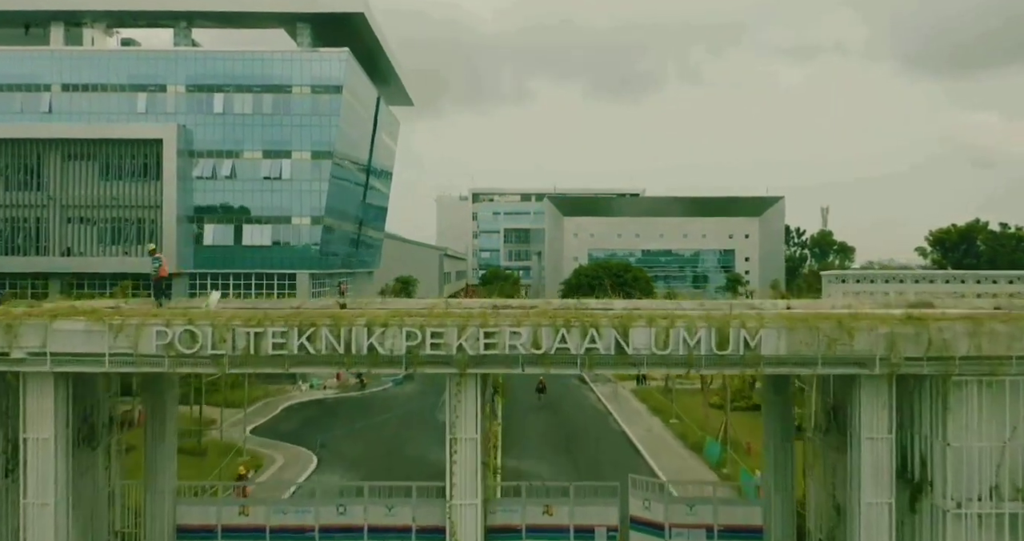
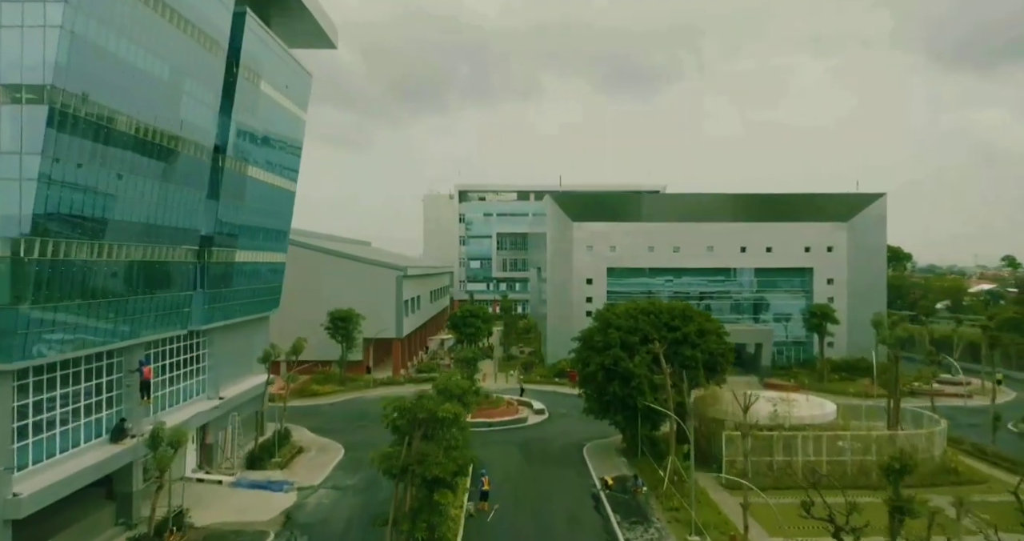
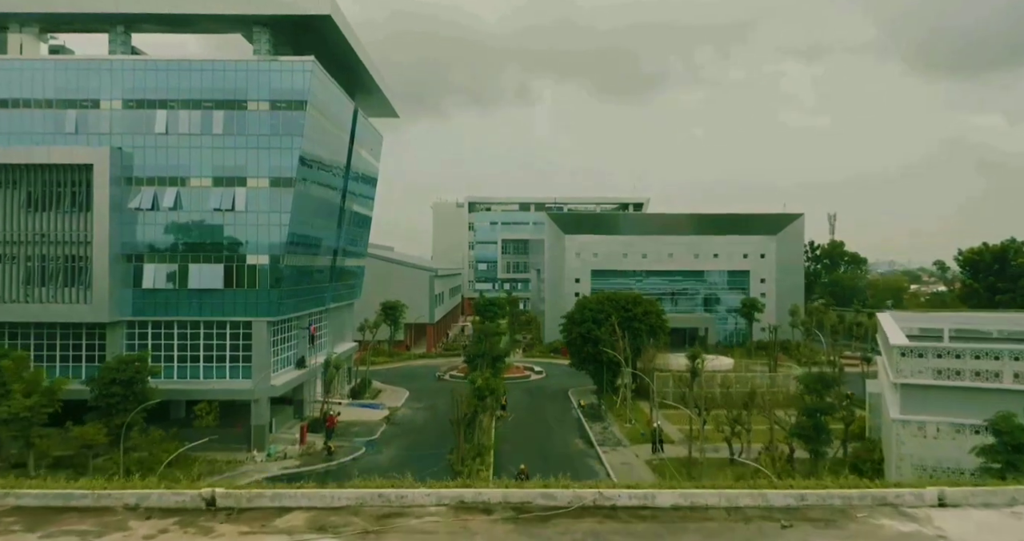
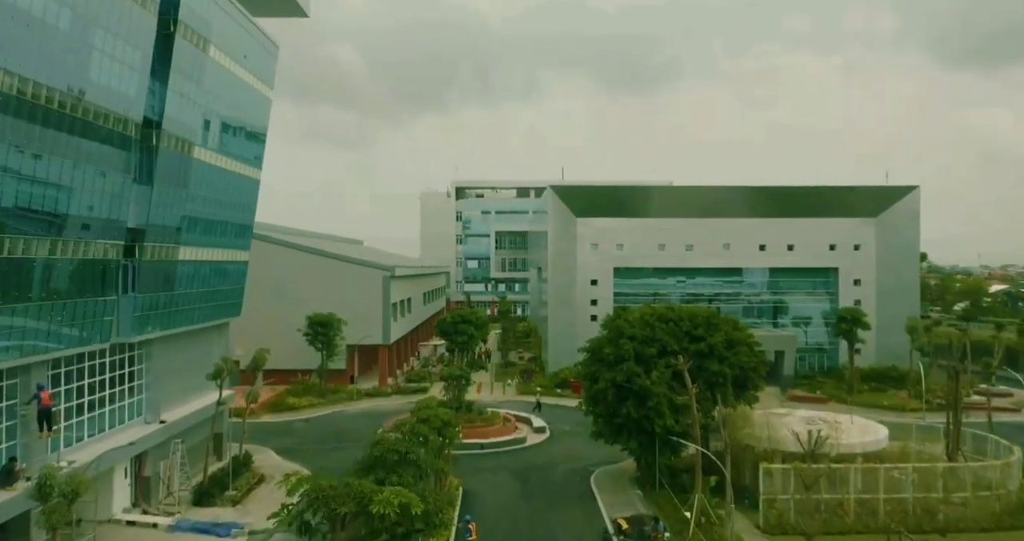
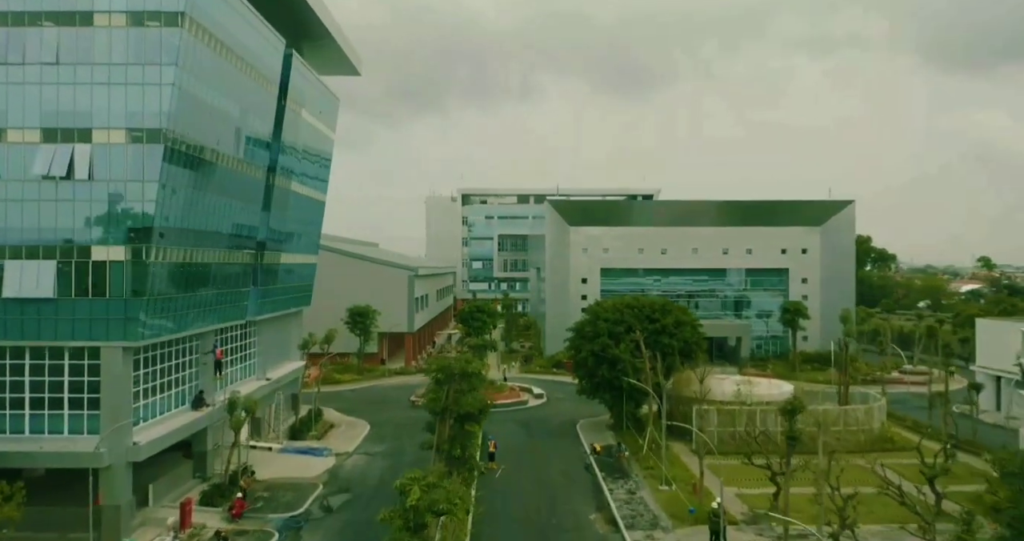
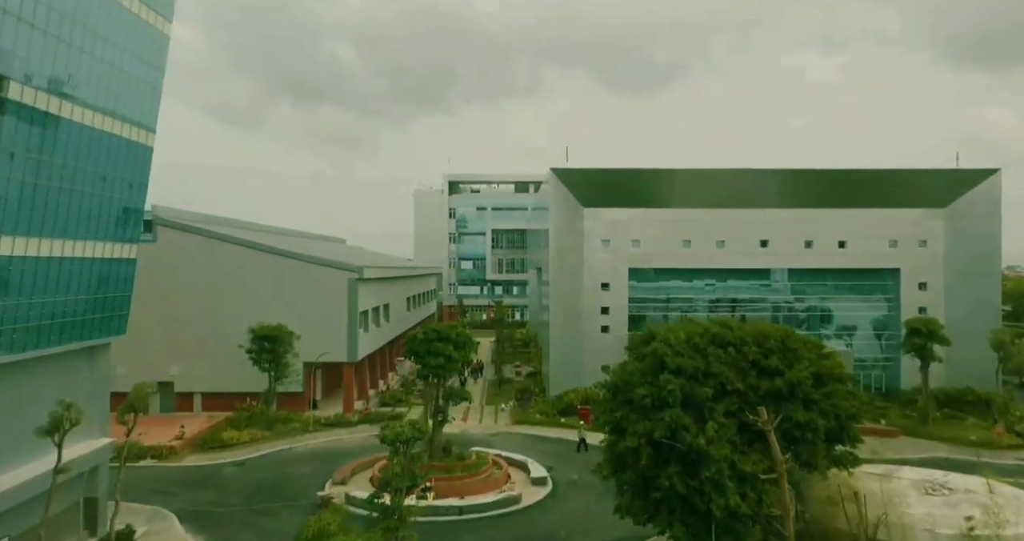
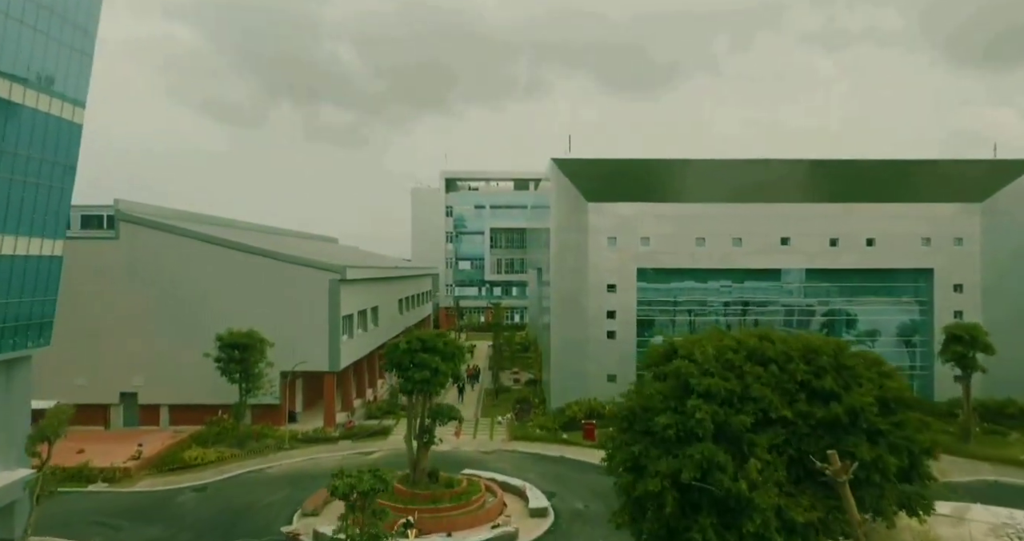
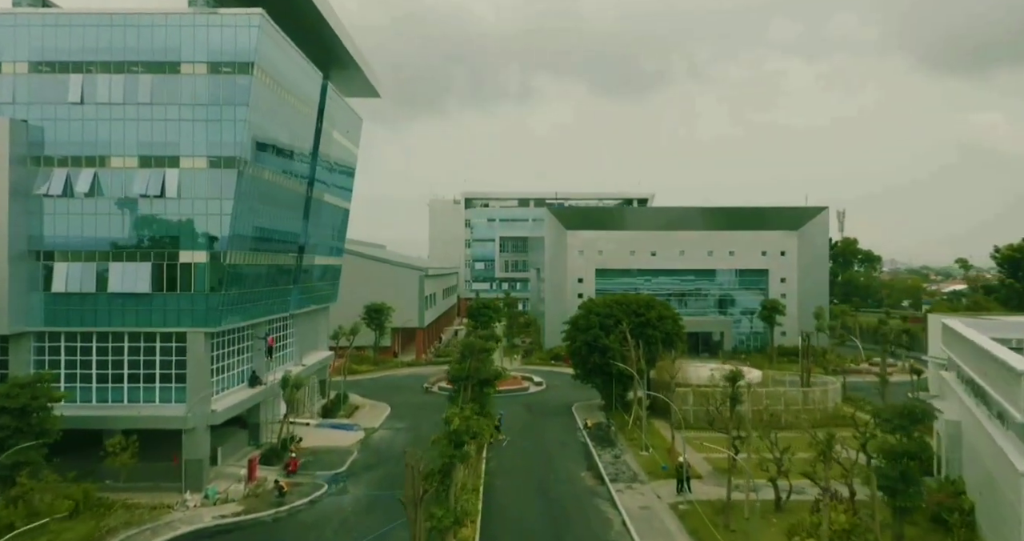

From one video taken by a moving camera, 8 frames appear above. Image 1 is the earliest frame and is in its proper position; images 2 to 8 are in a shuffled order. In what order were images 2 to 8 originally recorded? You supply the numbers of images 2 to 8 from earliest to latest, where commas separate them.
3, 8, 5, 2, 4, 6, 7
